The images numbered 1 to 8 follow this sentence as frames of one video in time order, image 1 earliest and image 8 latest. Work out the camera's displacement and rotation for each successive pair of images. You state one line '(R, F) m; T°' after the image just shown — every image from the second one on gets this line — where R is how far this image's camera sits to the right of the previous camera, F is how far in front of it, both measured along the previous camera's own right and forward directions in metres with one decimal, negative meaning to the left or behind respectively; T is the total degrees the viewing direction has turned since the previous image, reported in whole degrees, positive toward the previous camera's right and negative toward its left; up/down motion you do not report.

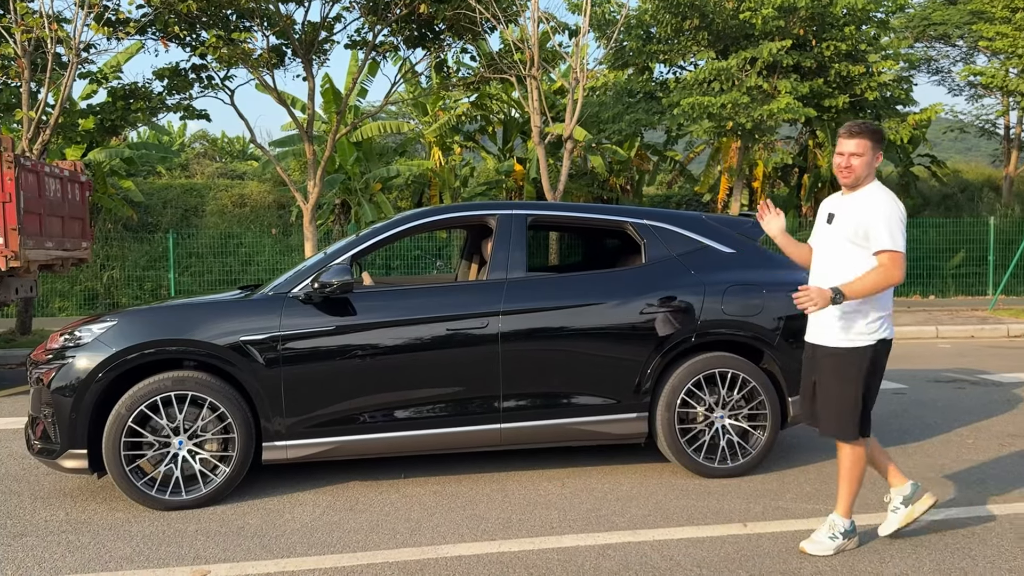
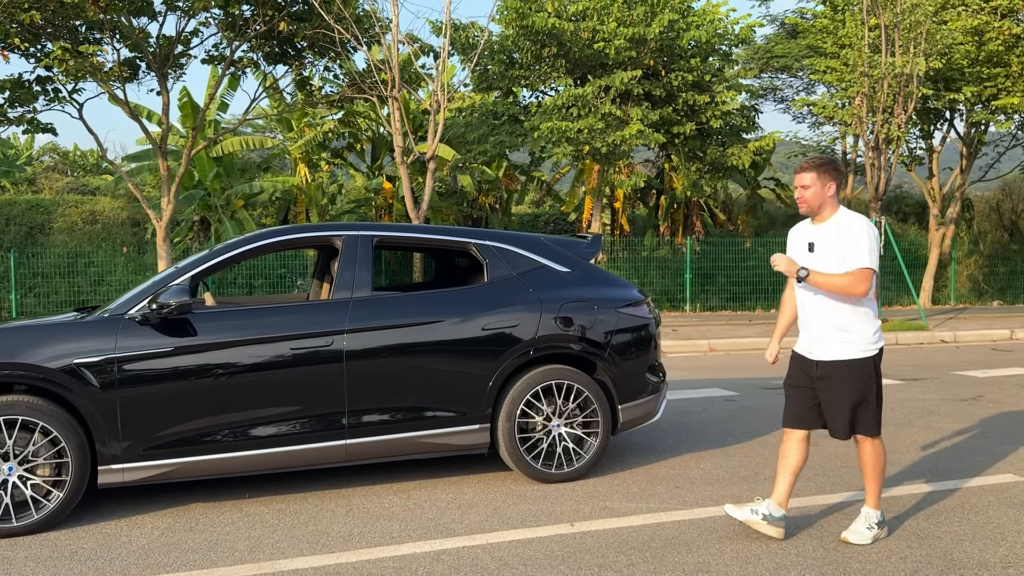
(+0.2, -0.2) m; +8°
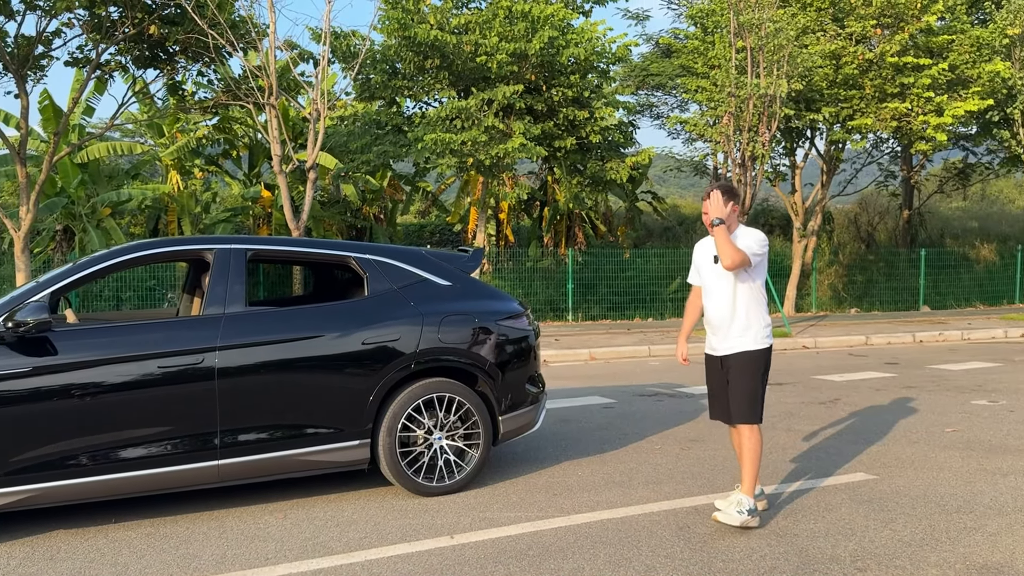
(0.0, 0.0) m; +8°
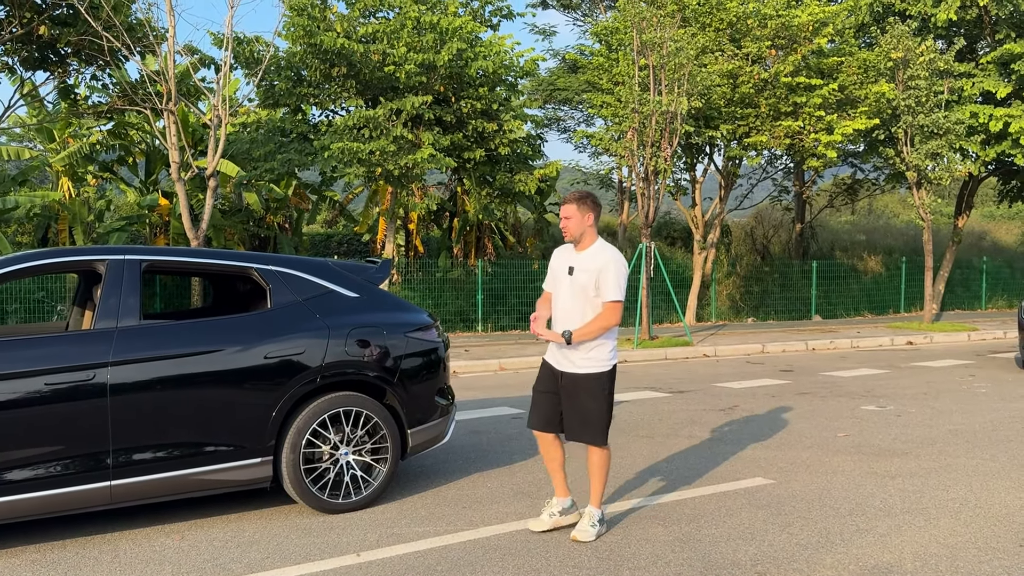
(0.0, 0.0) m; +6°
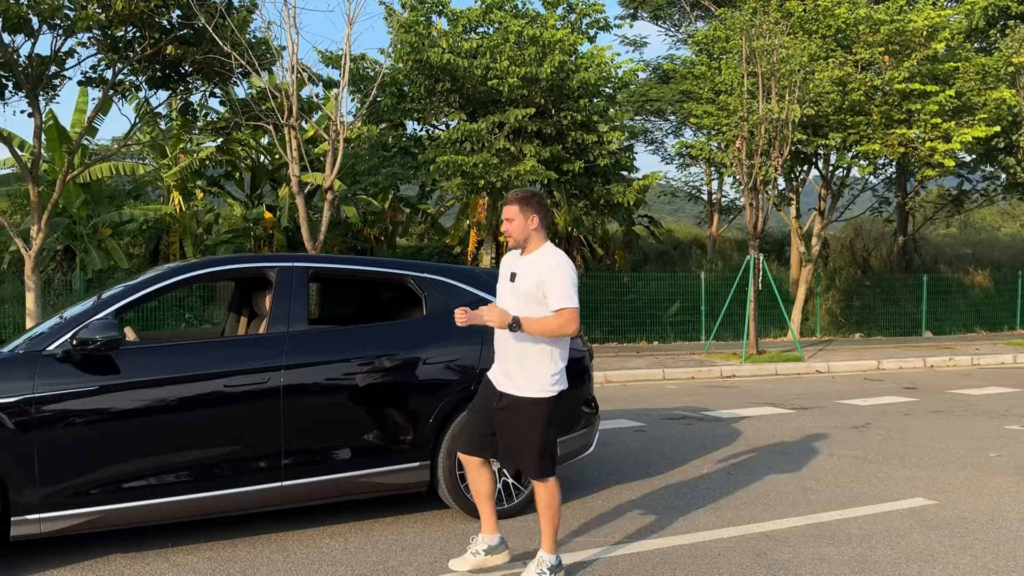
(-0.4, 0.0) m; -5°
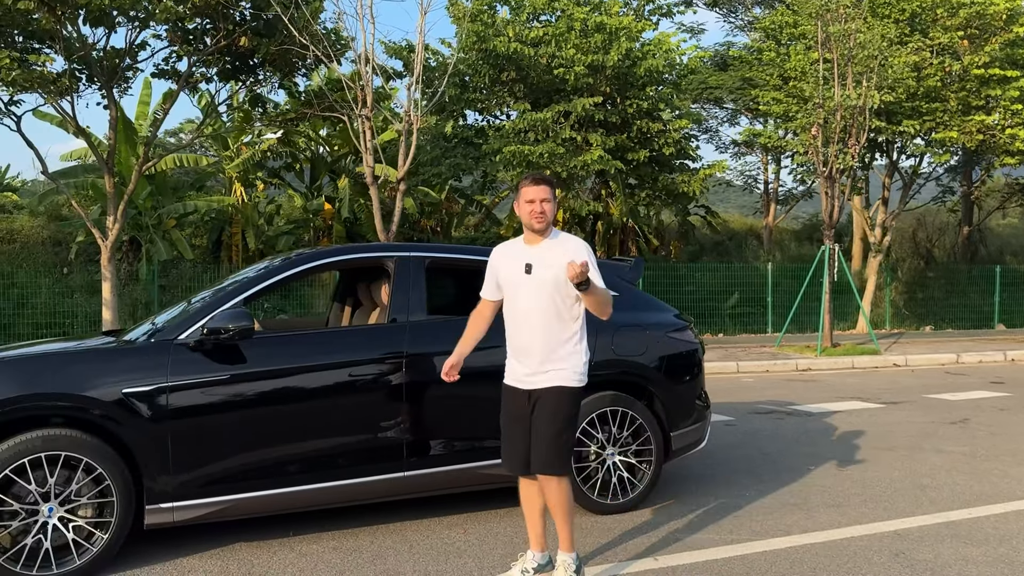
(-0.4, +0.1) m; -3°
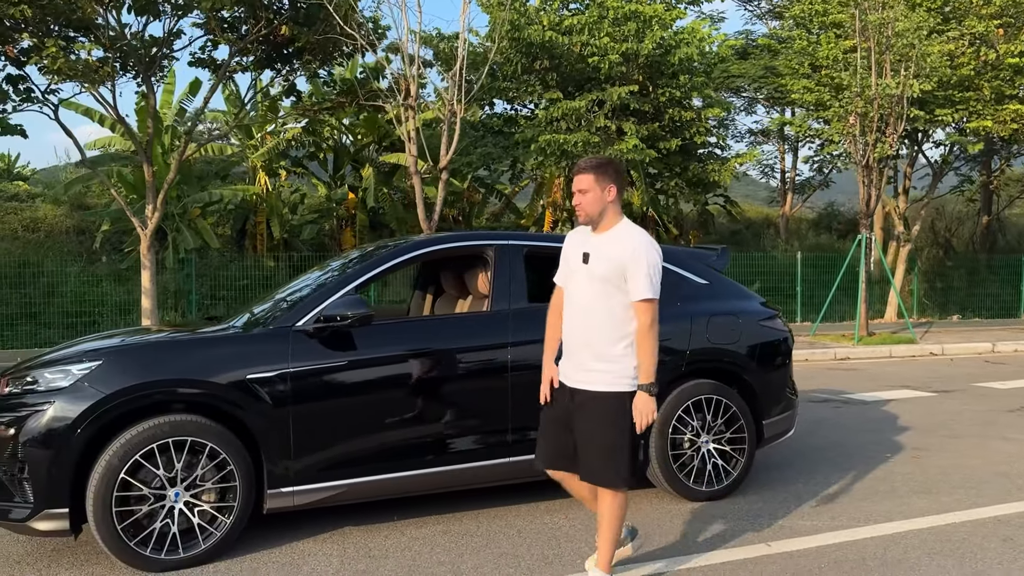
(-0.5, 0.0) m; 0°
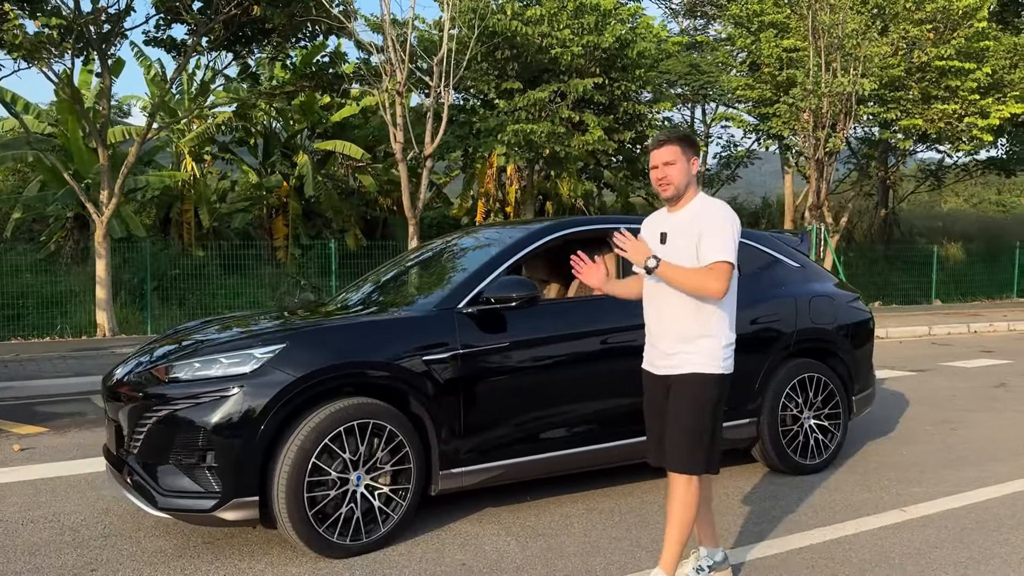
(-1.3, 0.0) m; +7°
